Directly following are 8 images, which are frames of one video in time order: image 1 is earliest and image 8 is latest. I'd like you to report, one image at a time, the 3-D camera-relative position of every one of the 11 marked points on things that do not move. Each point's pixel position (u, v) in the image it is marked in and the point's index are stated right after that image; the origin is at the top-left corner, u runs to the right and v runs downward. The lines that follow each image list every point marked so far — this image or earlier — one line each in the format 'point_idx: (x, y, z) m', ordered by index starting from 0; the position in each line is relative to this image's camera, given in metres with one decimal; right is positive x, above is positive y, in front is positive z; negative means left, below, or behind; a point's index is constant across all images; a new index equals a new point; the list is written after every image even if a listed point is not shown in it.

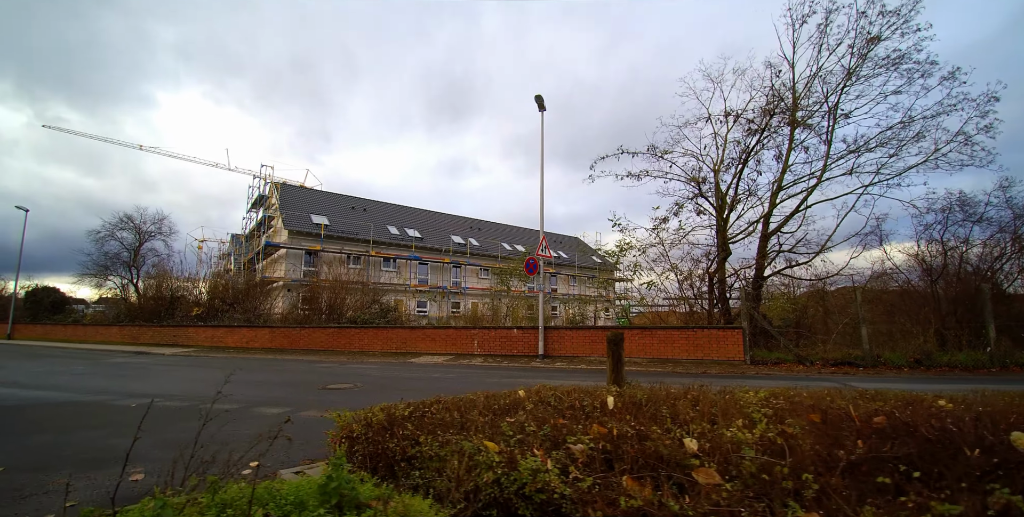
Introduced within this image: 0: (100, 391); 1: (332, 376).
0: (-7.2, -2.3, +7.9) m
1: (-4.2, -2.8, +10.9) m
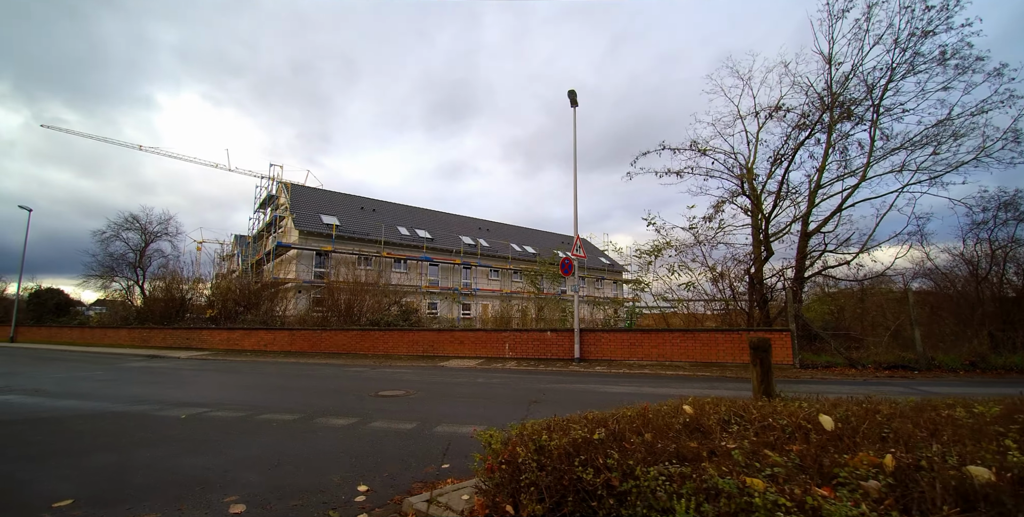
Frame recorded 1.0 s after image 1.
0: (-6.0, -2.2, +7.3) m
1: (-3.1, -2.7, +10.3) m
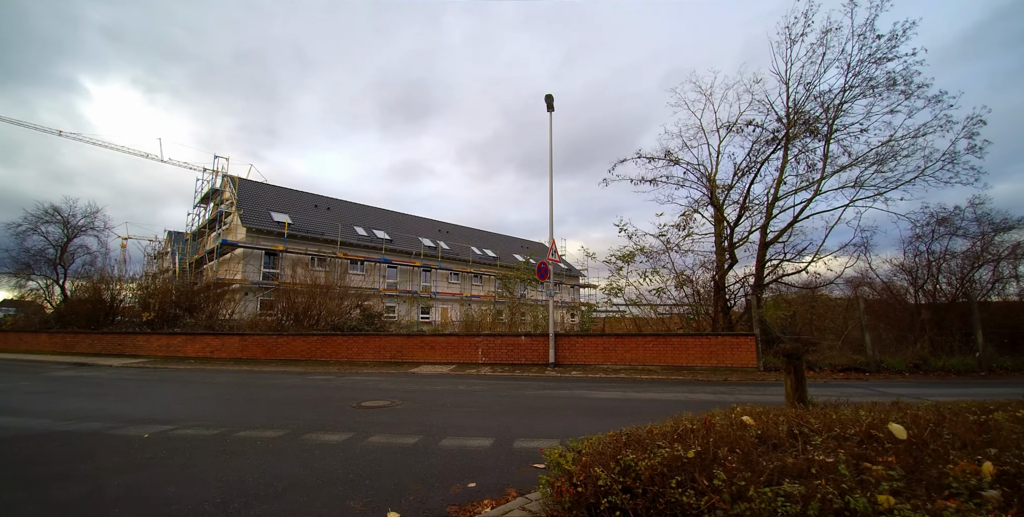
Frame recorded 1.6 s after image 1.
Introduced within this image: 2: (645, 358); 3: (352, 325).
0: (-6.1, -2.2, +6.4) m
1: (-3.5, -2.8, +9.7) m
2: (+3.9, -2.9, +13.5) m
3: (-6.0, -2.5, +17.4) m
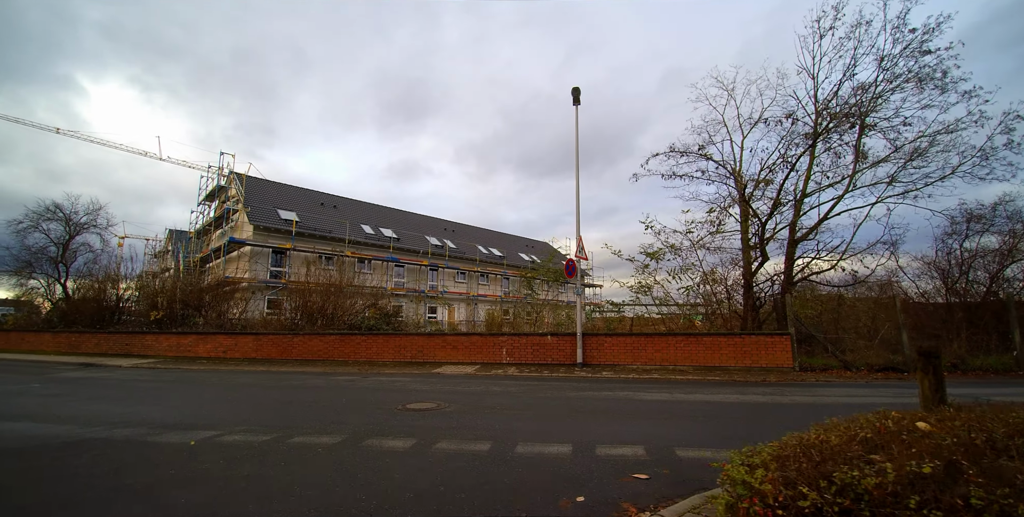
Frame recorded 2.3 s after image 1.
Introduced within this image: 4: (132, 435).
0: (-5.2, -2.1, +6.0) m
1: (-2.7, -2.7, +9.2) m
2: (+4.7, -2.8, +13.1) m
3: (-5.3, -2.4, +16.9) m
4: (-4.2, -2.0, +5.2) m
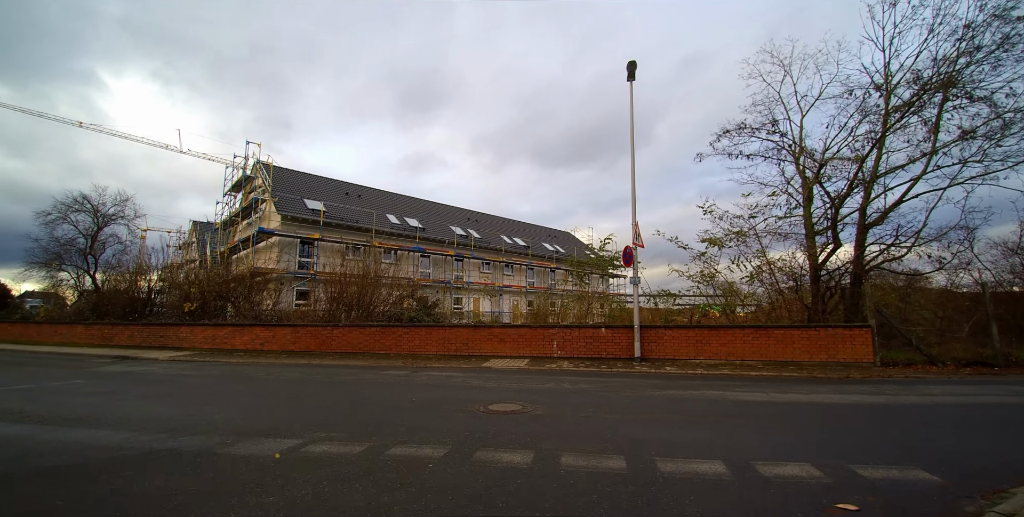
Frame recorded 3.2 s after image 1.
0: (-4.0, -1.9, +5.3) m
1: (-1.4, -2.4, +8.5) m
2: (+6.1, -2.5, +12.2) m
3: (-3.7, -2.0, +16.3) m
4: (-3.0, -1.8, +4.5) m
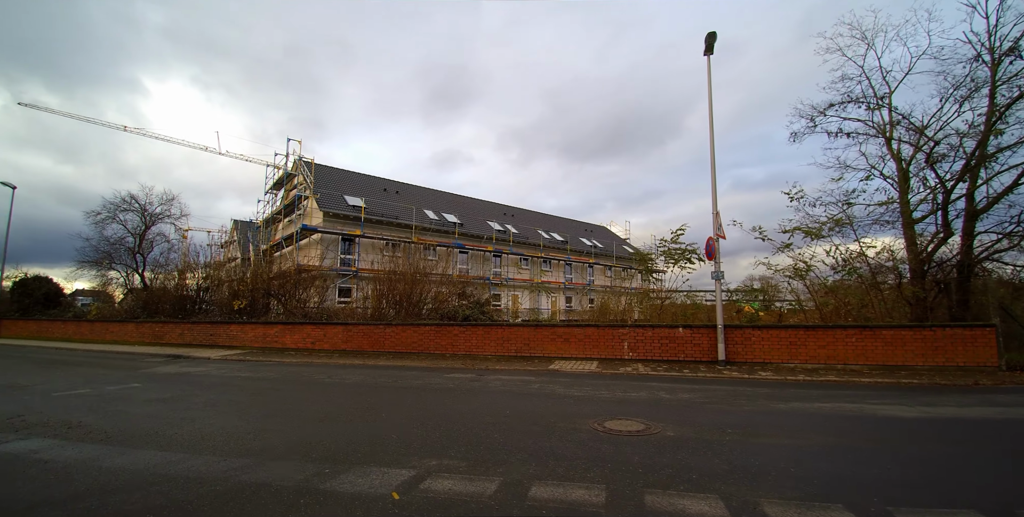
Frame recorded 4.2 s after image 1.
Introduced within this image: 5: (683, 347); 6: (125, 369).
0: (-2.6, -1.8, +4.5) m
1: (+0.2, -2.3, +7.6) m
2: (+7.9, -2.3, +10.9) m
3: (-1.7, -1.8, +15.5) m
4: (-1.7, -1.7, +3.7) m
5: (+4.4, -2.3, +11.8) m
6: (-9.8, -2.8, +11.6) m
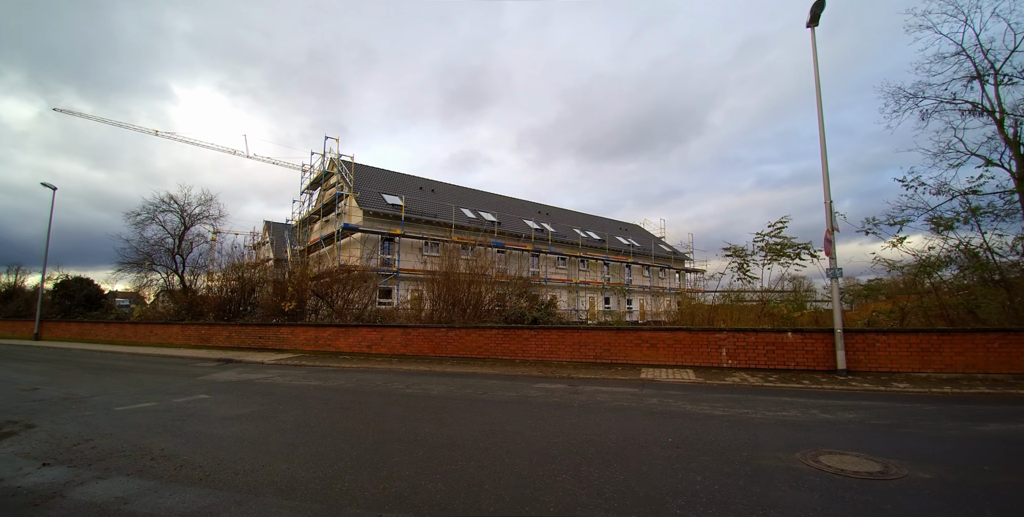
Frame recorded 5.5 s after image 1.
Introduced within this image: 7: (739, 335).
0: (-0.9, -1.7, +3.5) m
1: (+2.0, -2.2, +6.4) m
2: (+9.8, -2.1, +9.4) m
3: (+0.4, -1.8, +14.4) m
4: (0.0, -1.6, +2.6) m
5: (+6.3, -2.1, +10.5) m
6: (-7.8, -2.8, +10.8) m
7: (+5.3, -1.8, +10.8) m
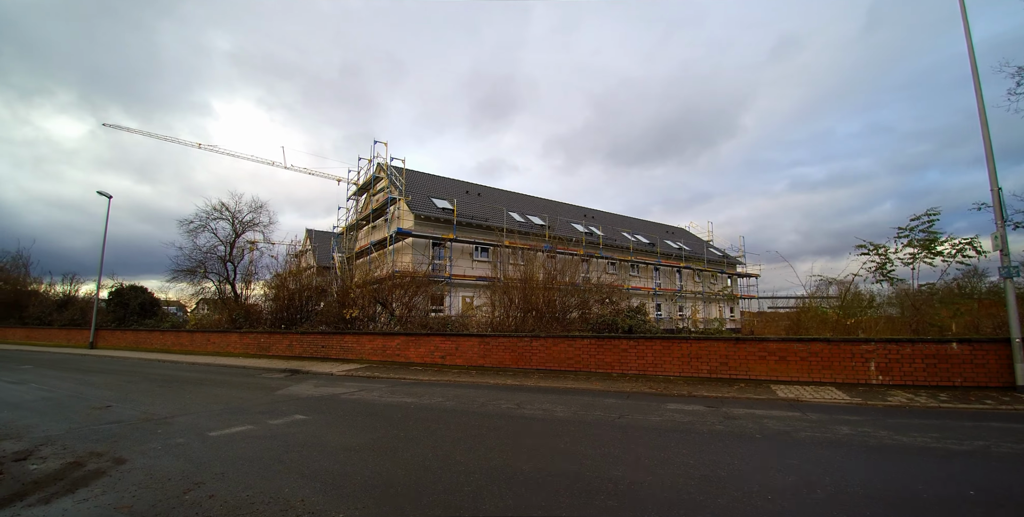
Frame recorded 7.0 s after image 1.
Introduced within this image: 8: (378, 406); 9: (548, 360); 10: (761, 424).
0: (+0.9, -1.6, +2.2) m
1: (+4.0, -2.1, +5.0) m
2: (+11.9, -2.0, +7.6) m
3: (+2.8, -1.8, +13.0) m
4: (+1.8, -1.5, +1.3) m
5: (+8.6, -2.1, +8.8) m
6: (-5.6, -2.8, +9.9) m
7: (+7.5, -1.7, +9.2) m
8: (-2.3, -2.5, +7.8) m
9: (+0.9, -2.6, +11.8) m
10: (+3.5, -2.3, +6.5) m
